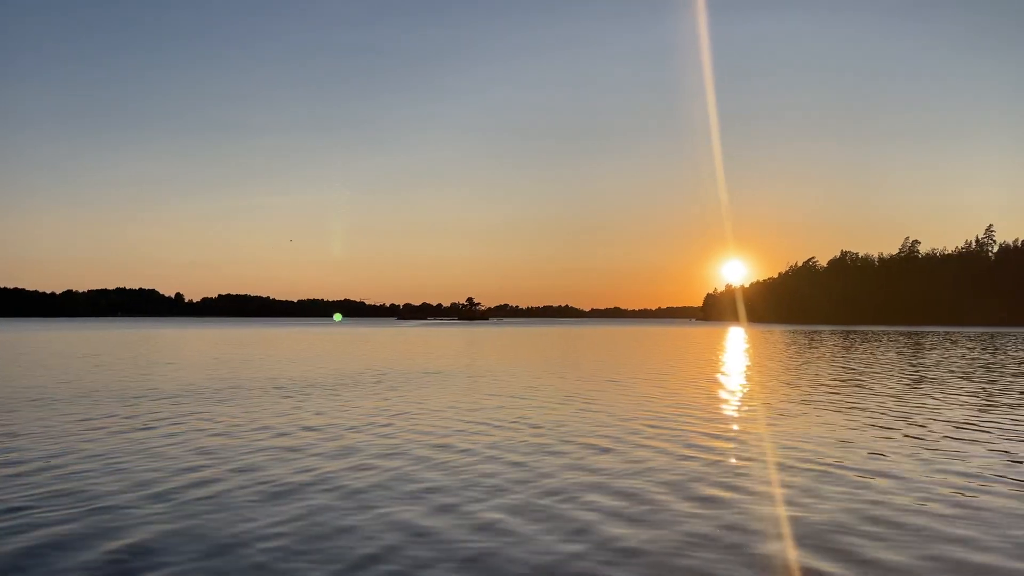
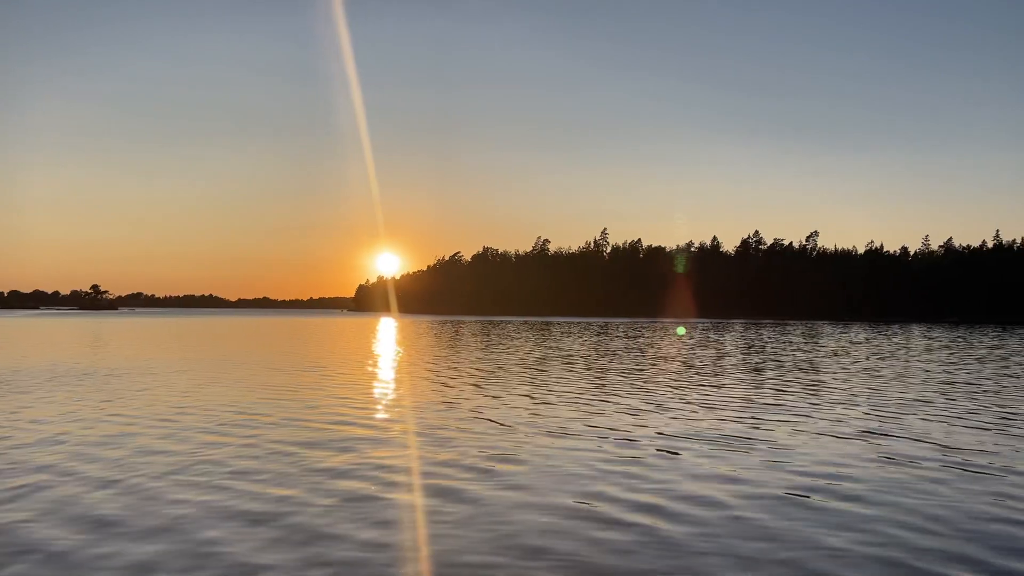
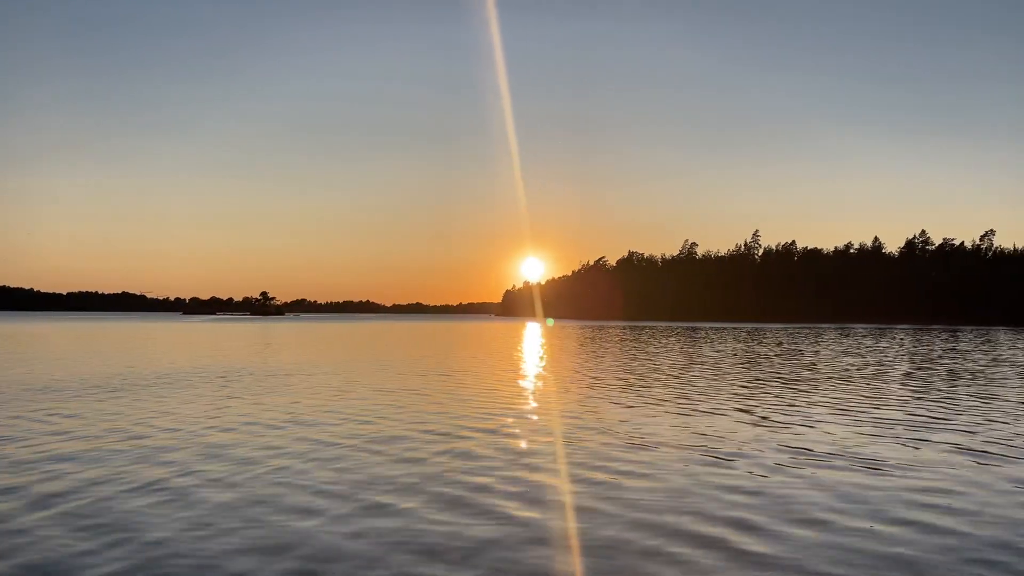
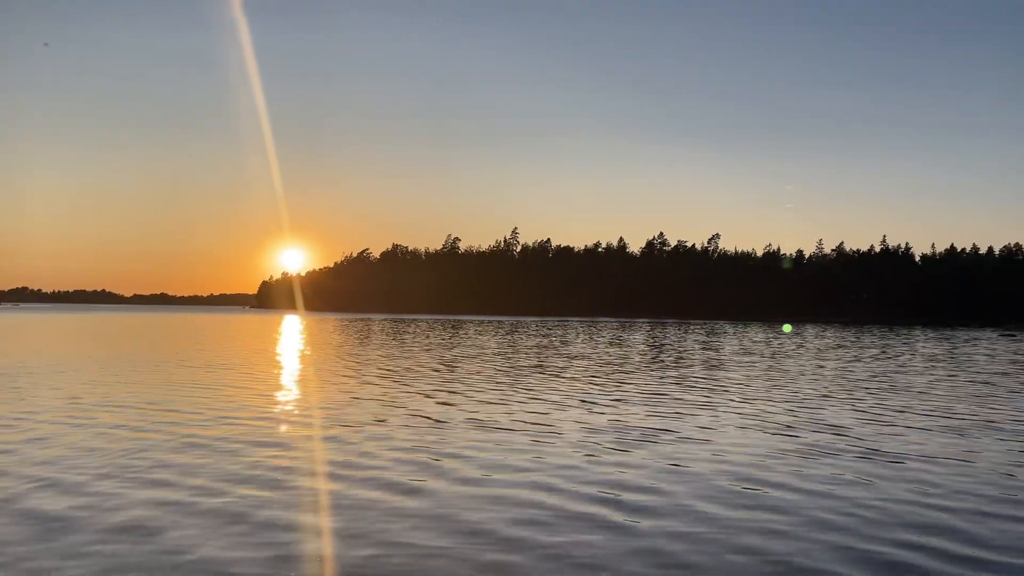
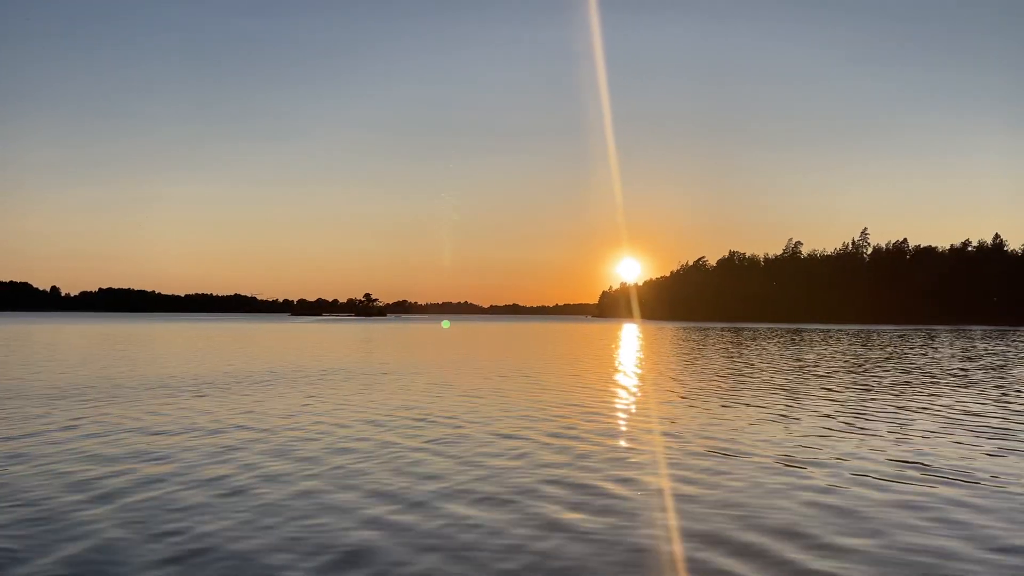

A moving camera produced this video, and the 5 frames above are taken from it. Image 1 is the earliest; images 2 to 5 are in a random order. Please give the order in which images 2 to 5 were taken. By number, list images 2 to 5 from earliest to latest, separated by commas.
5, 3, 2, 4
